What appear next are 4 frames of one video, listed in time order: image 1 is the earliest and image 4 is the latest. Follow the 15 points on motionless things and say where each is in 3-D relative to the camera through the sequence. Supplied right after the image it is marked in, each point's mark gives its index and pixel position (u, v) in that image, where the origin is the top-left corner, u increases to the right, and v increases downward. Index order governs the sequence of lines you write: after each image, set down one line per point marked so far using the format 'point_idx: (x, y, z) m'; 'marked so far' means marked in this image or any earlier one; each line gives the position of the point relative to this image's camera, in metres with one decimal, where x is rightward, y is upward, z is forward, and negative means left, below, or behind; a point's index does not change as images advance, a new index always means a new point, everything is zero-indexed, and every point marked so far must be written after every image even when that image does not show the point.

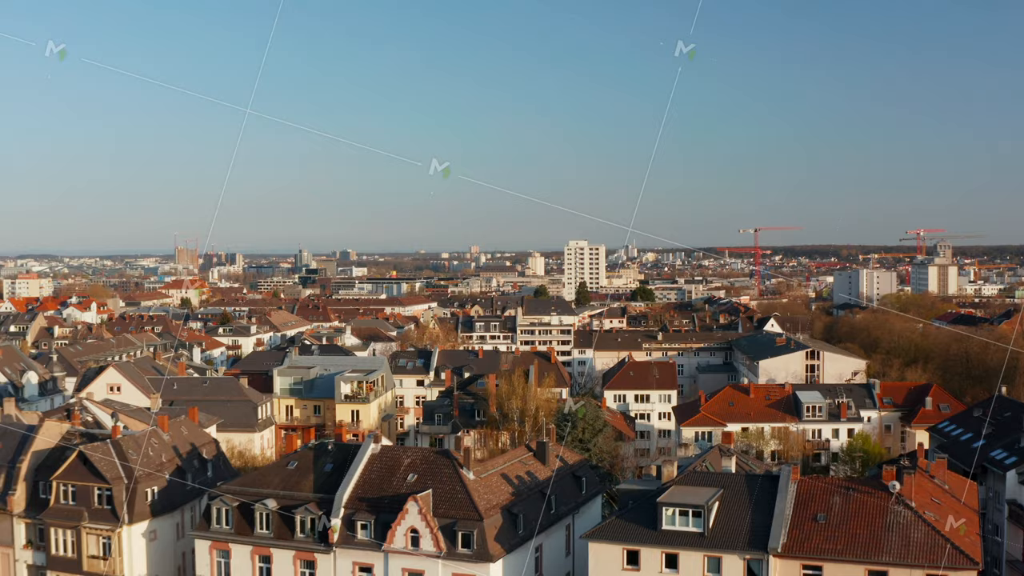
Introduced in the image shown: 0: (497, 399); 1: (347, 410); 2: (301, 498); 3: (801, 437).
0: (-0.4, -2.2, +17.8) m
1: (-3.3, -2.4, +17.7) m
2: (-2.3, -2.3, +9.7) m
3: (+6.1, -3.2, +19.0) m
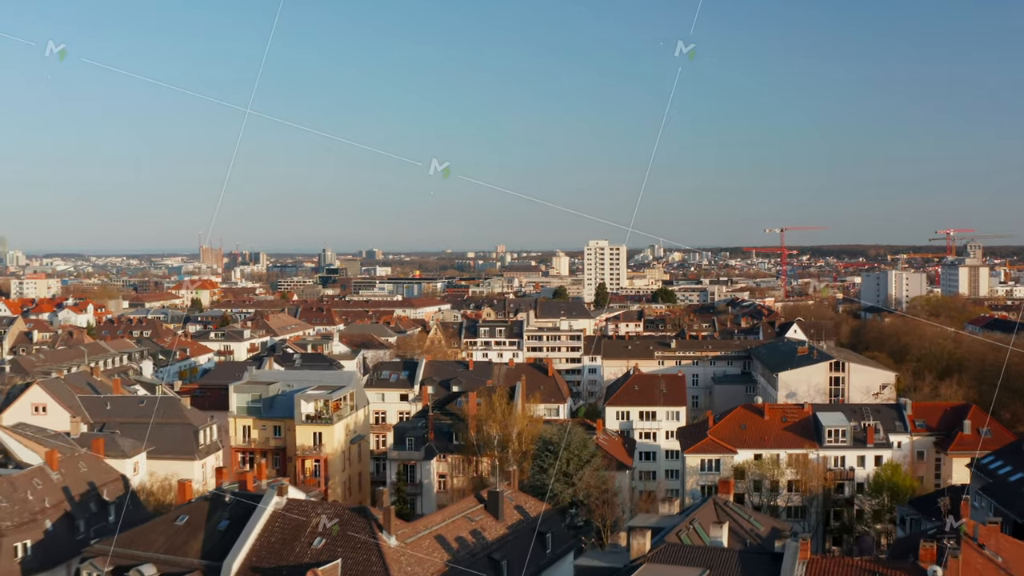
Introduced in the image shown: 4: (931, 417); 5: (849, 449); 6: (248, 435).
0: (-0.7, -2.4, +15.8) m
1: (-3.6, -2.5, +15.9) m
2: (-2.8, -2.4, +7.8) m
3: (+5.8, -3.4, +16.9) m
4: (+8.5, -2.6, +18.3) m
5: (+6.4, -3.1, +17.2) m
6: (-4.8, -2.7, +16.4) m
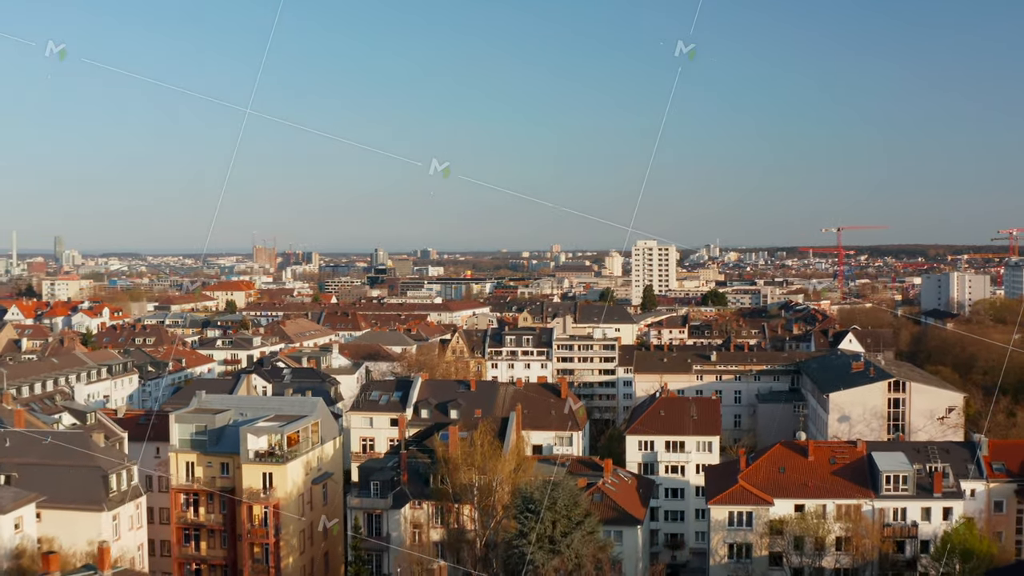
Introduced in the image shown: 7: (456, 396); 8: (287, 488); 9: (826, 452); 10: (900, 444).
0: (-0.9, -2.6, +13.2) m
1: (-3.8, -2.8, +13.4) m
2: (-3.5, -2.6, +5.3) m
3: (+5.6, -3.6, +13.8) m
4: (+8.4, -2.9, +15.1) m
5: (+6.3, -3.3, +14.1) m
6: (-5.0, -2.9, +13.9) m
7: (-1.2, -2.3, +18.7) m
8: (-3.4, -3.0, +13.4) m
9: (+5.3, -2.7, +15.0) m
10: (+6.7, -2.7, +15.5) m
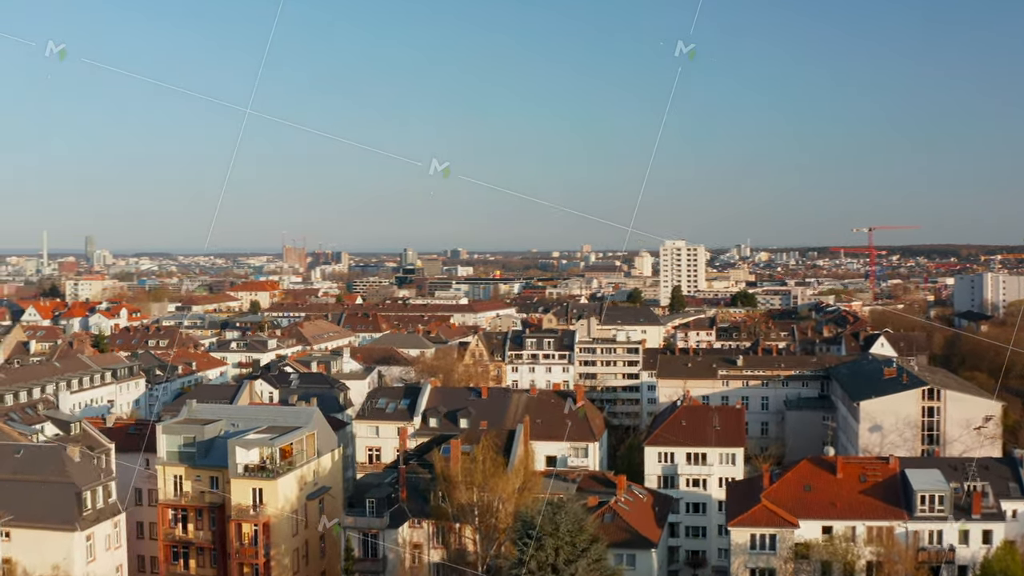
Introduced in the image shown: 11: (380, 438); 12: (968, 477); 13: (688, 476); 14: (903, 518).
0: (-0.8, -2.6, +12.3) m
1: (-3.7, -2.8, +12.6) m
2: (-3.7, -2.7, +4.5) m
3: (+5.7, -3.7, +12.8) m
4: (+8.6, -3.0, +13.9) m
5: (+6.4, -3.4, +13.0) m
6: (-4.9, -2.9, +13.2) m
7: (-0.9, -2.3, +17.9) m
8: (-3.3, -3.0, +12.6) m
9: (+5.4, -2.8, +14.0) m
10: (+6.8, -2.8, +14.4) m
11: (-2.6, -3.0, +17.9) m
12: (+7.1, -2.9, +13.8) m
13: (+3.4, -3.7, +17.6) m
14: (+5.7, -3.3, +13.0) m
